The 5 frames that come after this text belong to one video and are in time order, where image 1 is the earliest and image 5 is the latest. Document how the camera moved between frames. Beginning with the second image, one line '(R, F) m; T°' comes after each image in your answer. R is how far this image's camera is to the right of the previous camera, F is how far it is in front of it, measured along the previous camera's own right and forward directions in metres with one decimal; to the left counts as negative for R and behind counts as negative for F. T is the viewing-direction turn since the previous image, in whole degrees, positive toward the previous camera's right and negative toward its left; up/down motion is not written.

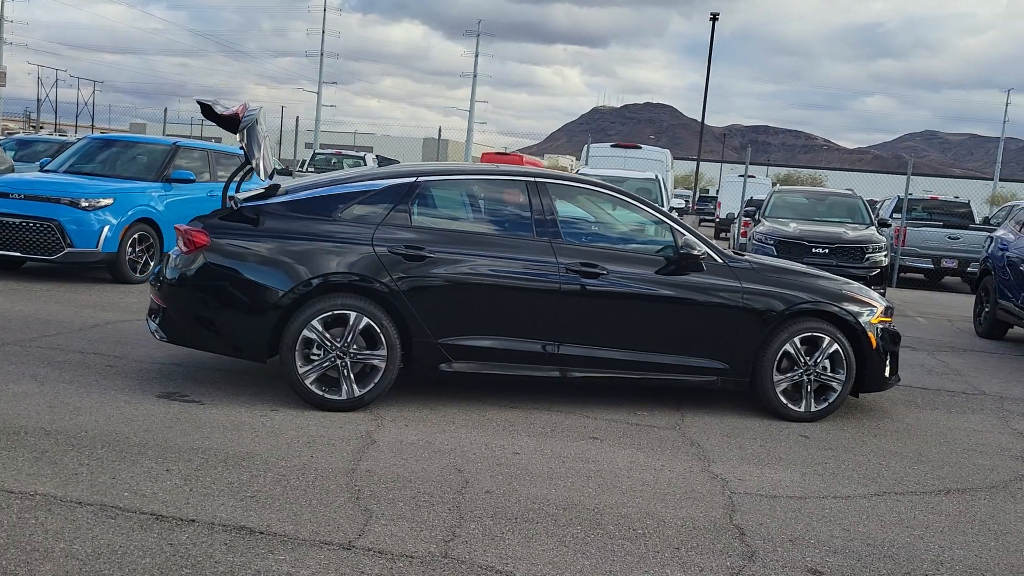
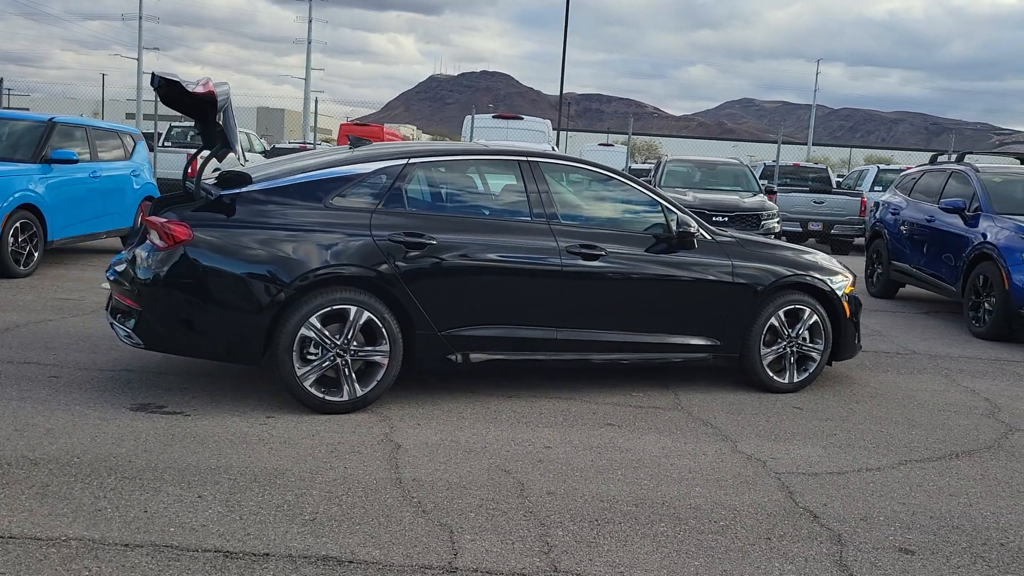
(-0.9, +0.3) m; +10°
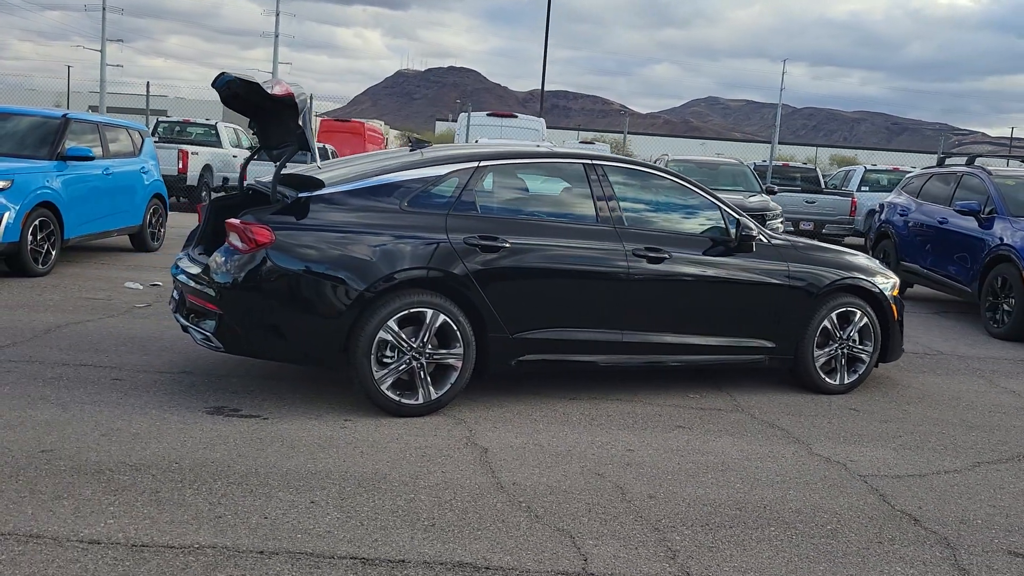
(-0.6, 0.0) m; +2°
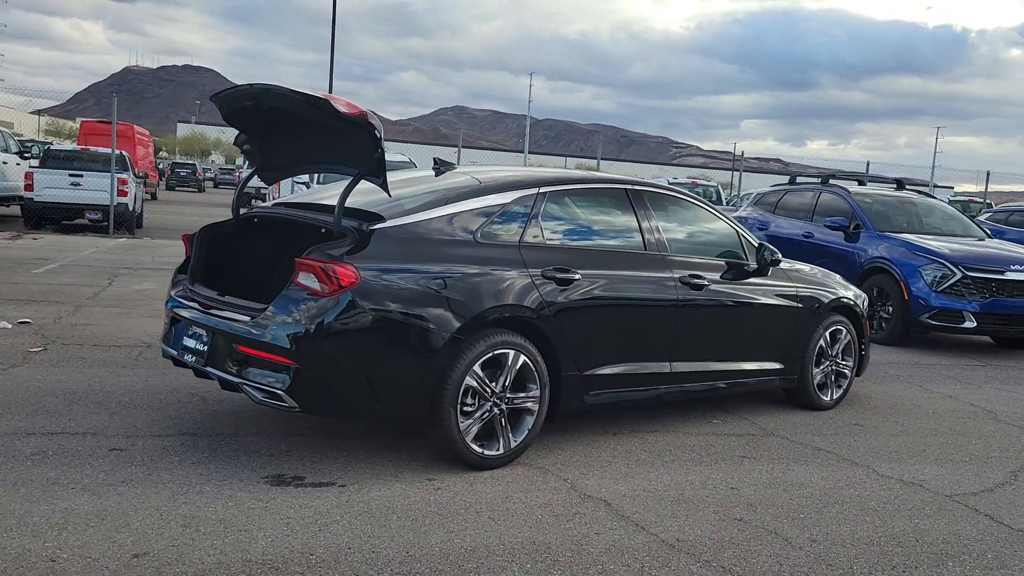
(-1.7, +0.6) m; +15°
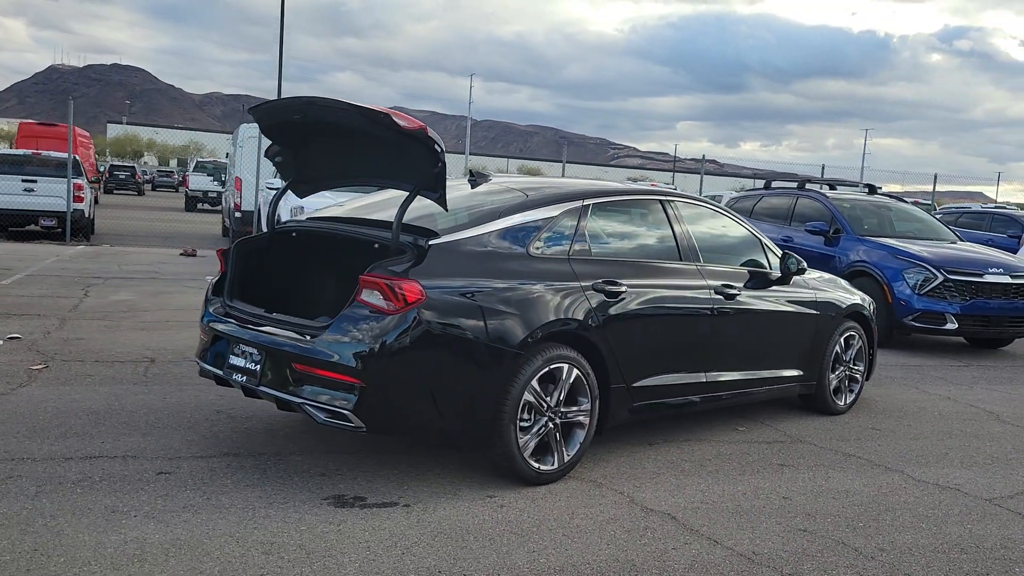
(-0.6, 0.0) m; +4°
